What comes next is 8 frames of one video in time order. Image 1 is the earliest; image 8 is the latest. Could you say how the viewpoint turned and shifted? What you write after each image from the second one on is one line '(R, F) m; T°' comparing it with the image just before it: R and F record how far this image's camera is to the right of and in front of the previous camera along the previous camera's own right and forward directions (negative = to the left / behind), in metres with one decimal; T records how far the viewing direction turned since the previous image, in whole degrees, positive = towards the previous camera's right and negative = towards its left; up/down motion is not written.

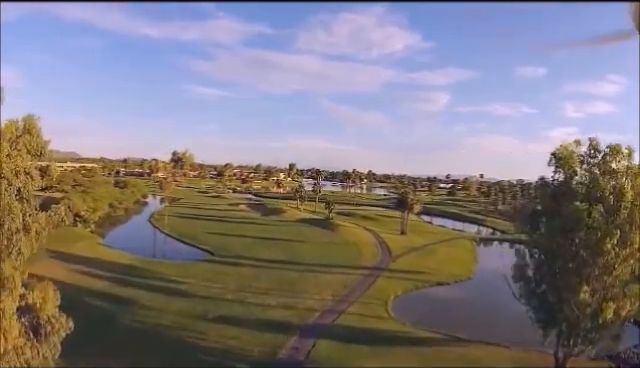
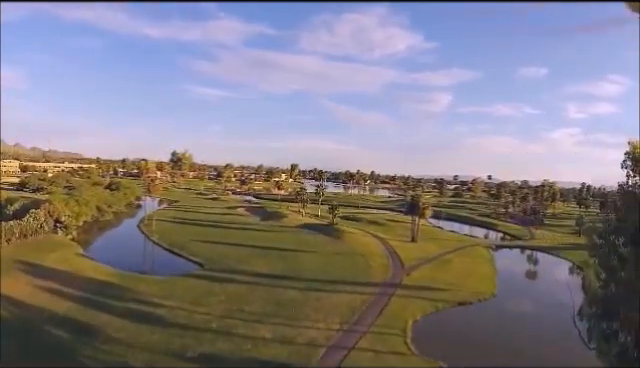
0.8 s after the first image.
(-0.1, +1.8) m; 0°
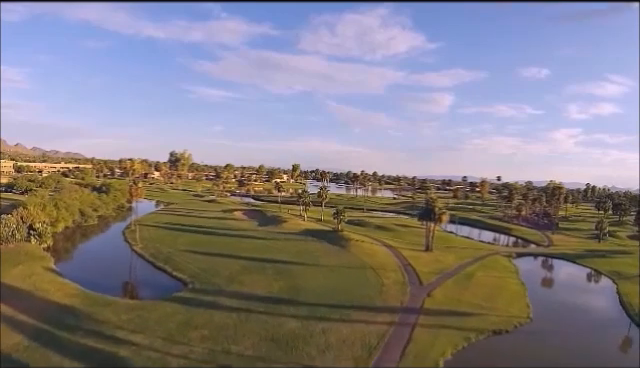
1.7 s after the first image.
(-0.1, +2.0) m; 0°
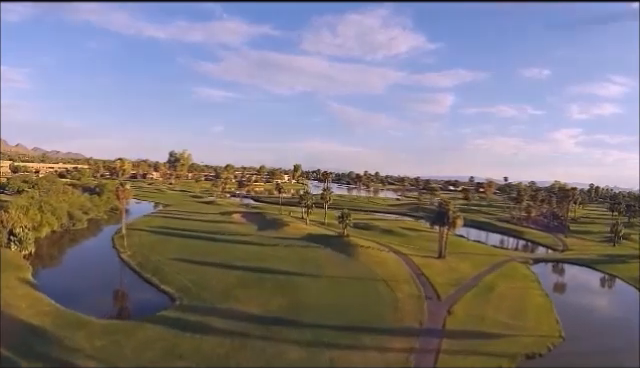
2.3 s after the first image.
(-0.1, +1.3) m; 0°
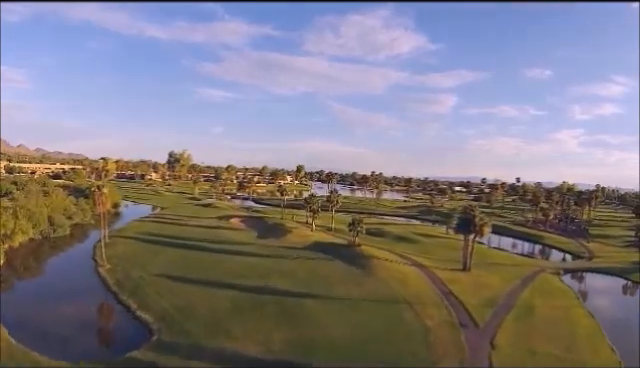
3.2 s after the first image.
(-0.2, +2.0) m; 0°
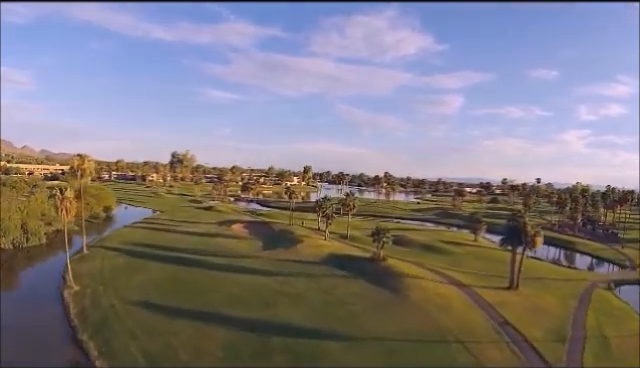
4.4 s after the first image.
(-0.3, +2.5) m; -1°
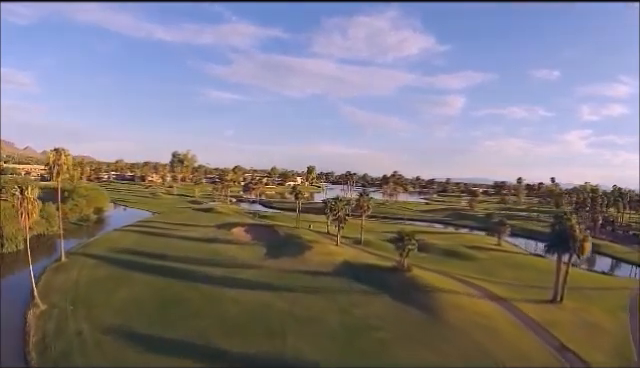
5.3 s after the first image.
(-0.3, +1.7) m; 0°
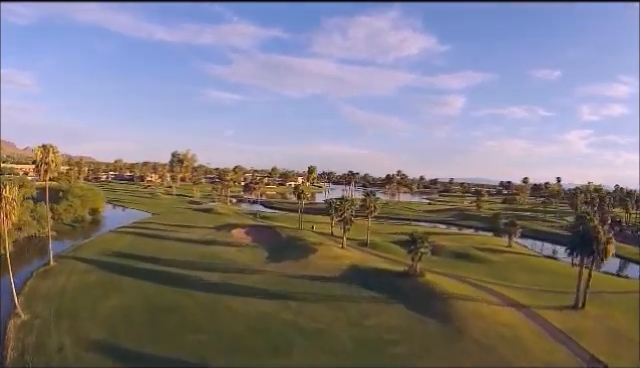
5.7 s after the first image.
(-0.1, +0.7) m; 0°
